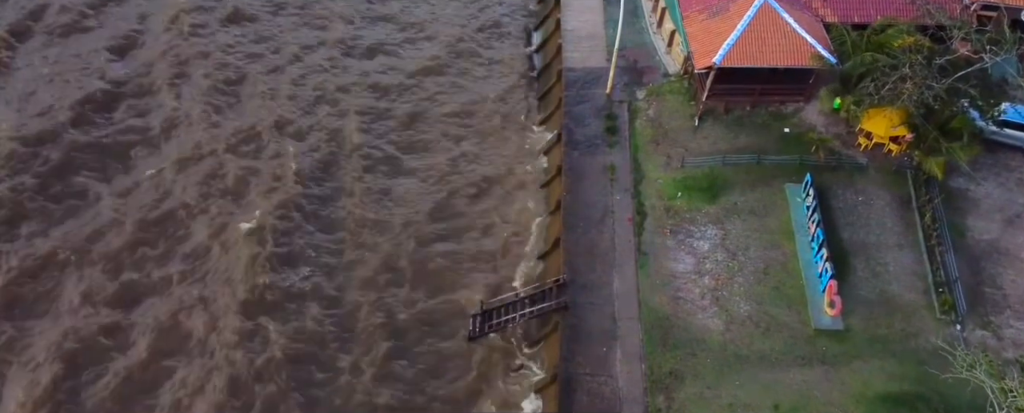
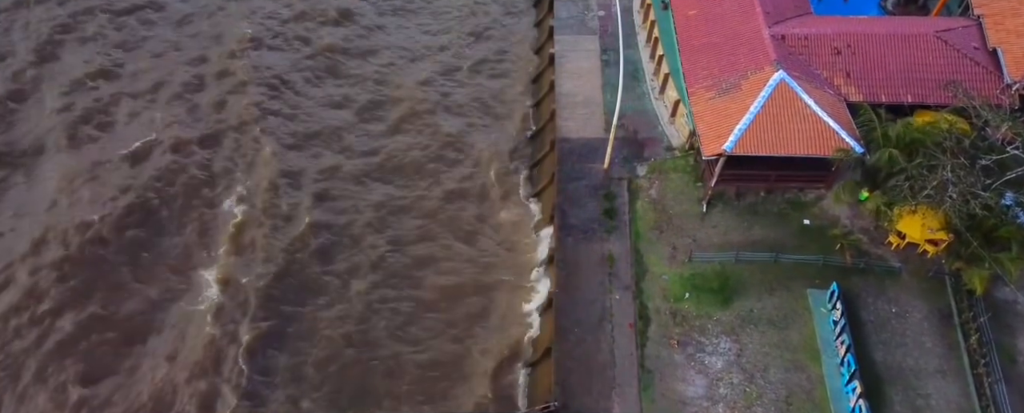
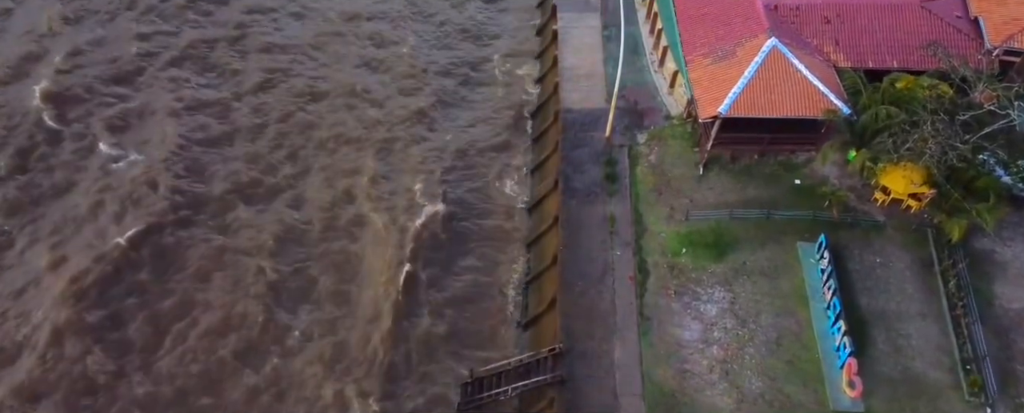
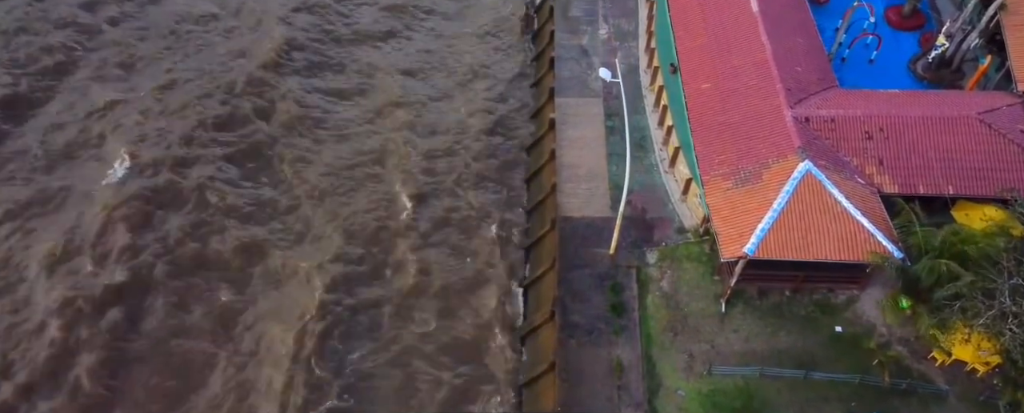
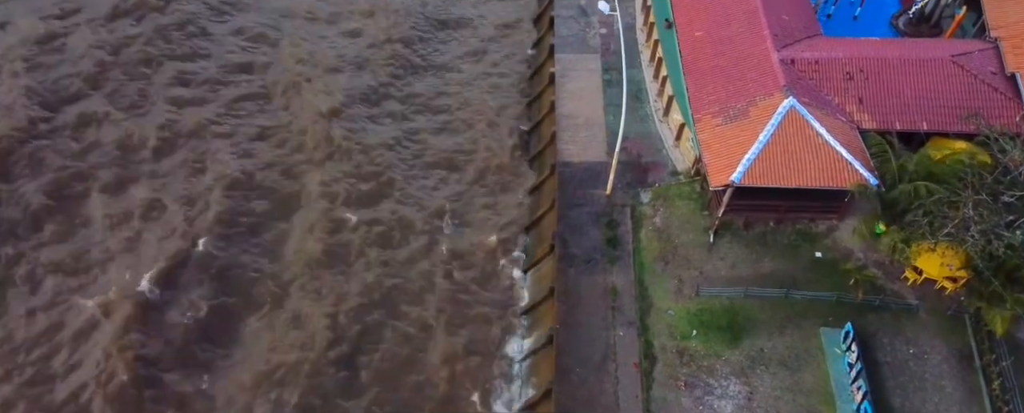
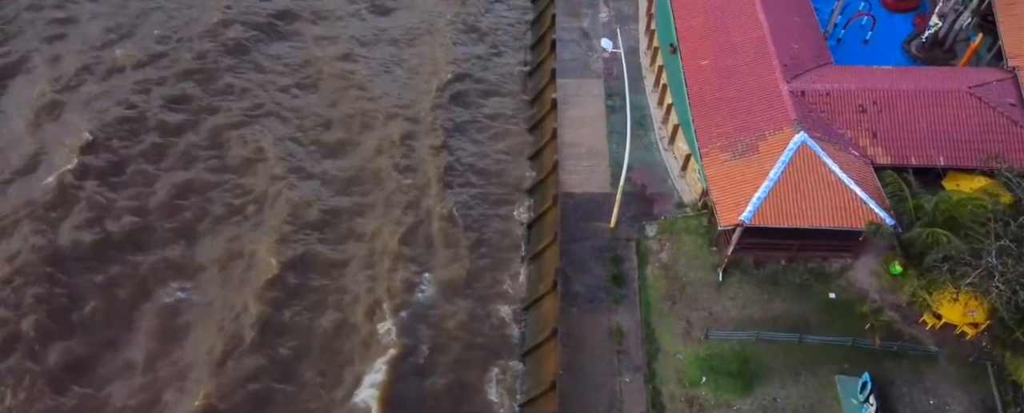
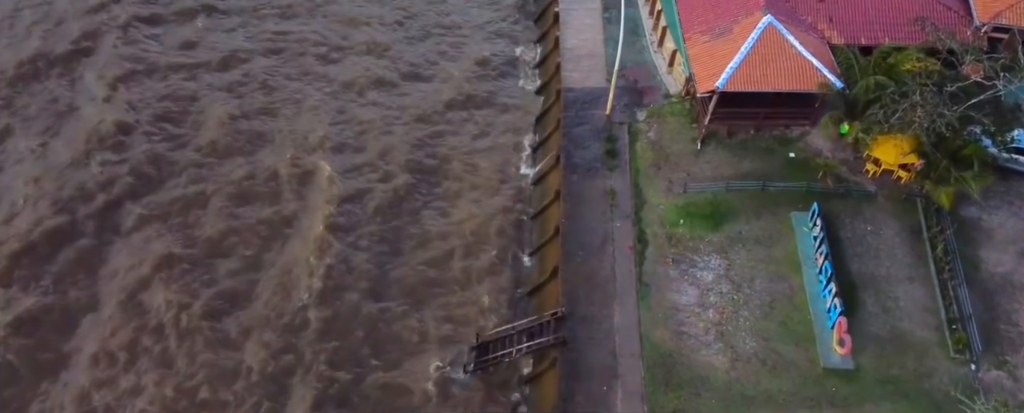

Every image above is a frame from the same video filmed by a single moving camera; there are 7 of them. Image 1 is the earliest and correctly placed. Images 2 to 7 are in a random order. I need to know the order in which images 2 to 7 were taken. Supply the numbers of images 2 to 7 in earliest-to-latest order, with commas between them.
7, 3, 2, 5, 6, 4
